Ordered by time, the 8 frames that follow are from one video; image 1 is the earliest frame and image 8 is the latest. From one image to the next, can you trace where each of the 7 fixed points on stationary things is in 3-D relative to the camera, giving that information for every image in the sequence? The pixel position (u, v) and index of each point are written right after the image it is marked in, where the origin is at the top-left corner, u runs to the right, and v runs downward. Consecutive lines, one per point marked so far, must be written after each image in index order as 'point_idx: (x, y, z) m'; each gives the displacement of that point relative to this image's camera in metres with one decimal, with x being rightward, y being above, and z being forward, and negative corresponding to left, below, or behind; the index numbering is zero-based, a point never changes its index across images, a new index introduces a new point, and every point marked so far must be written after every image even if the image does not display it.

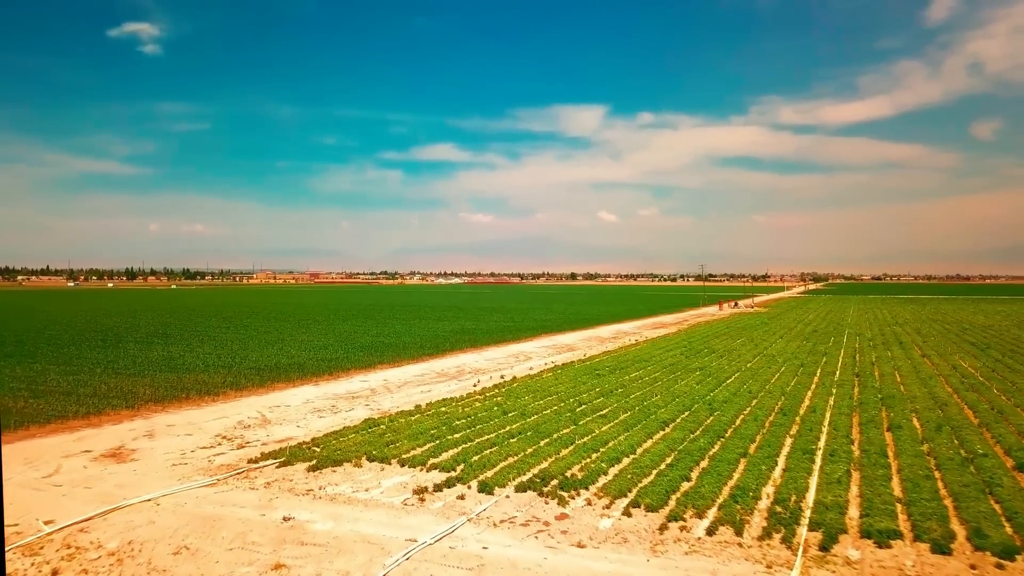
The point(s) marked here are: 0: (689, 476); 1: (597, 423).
0: (+3.2, -3.4, +13.5) m
1: (+2.1, -3.3, +18.0) m
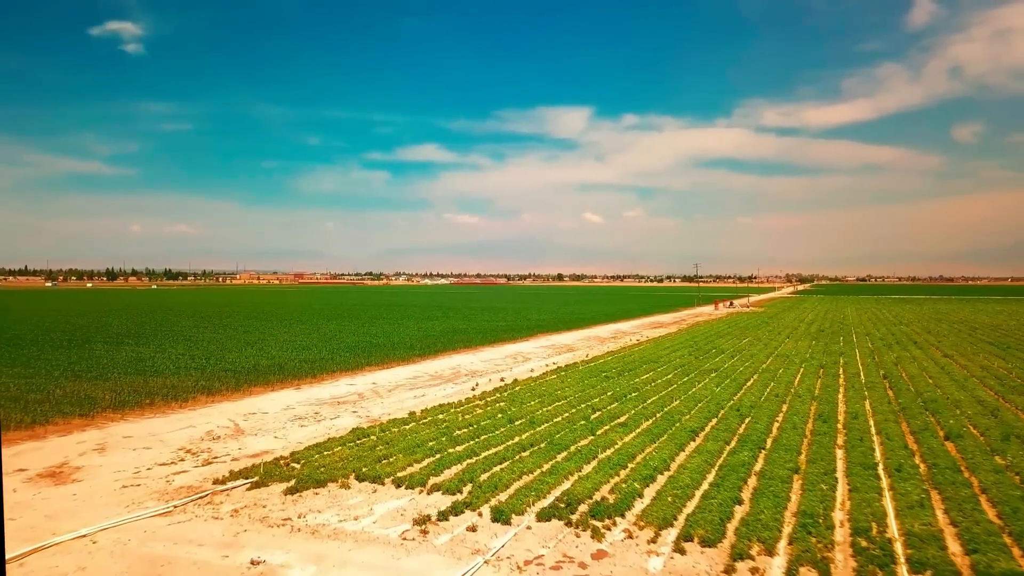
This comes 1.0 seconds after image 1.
0: (+3.4, -3.2, +11.4) m
1: (+2.2, -3.1, +15.8) m
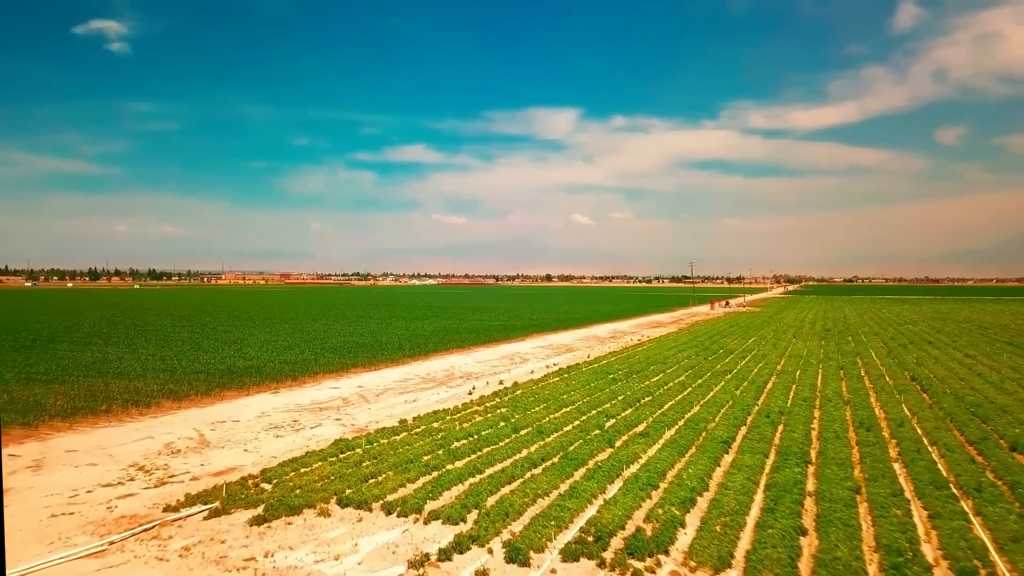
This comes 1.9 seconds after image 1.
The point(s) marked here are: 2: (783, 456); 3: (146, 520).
0: (+3.6, -3.0, +9.4) m
1: (+2.4, -2.9, +13.9) m
2: (+4.7, -2.9, +13.2) m
3: (-4.6, -2.9, +9.5) m
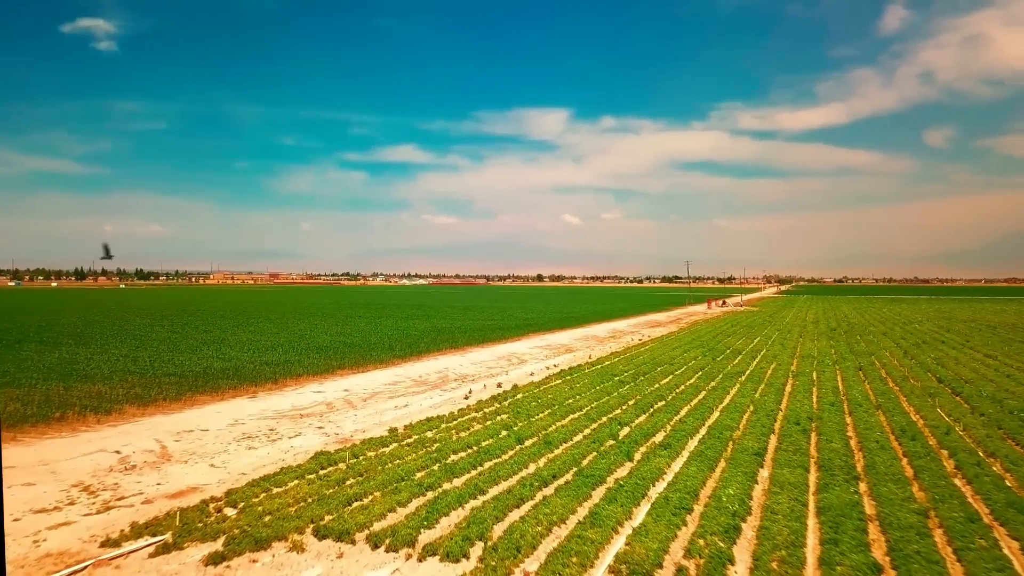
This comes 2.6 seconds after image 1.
0: (+3.8, -2.9, +7.8) m
1: (+2.4, -2.8, +12.2) m
2: (+4.8, -2.8, +11.6) m
3: (-4.5, -2.8, +7.8) m
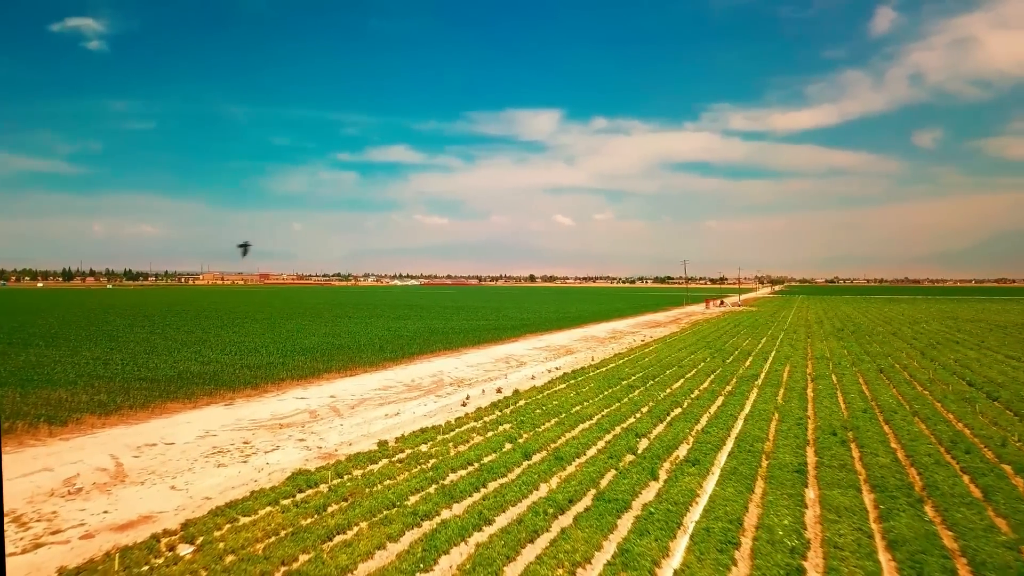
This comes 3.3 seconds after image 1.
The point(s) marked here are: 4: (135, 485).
0: (+3.9, -2.8, +6.2) m
1: (+2.5, -2.7, +10.7) m
2: (+5.0, -2.7, +10.0) m
3: (-4.3, -2.7, +6.2) m
4: (-5.2, -2.7, +10.3) m
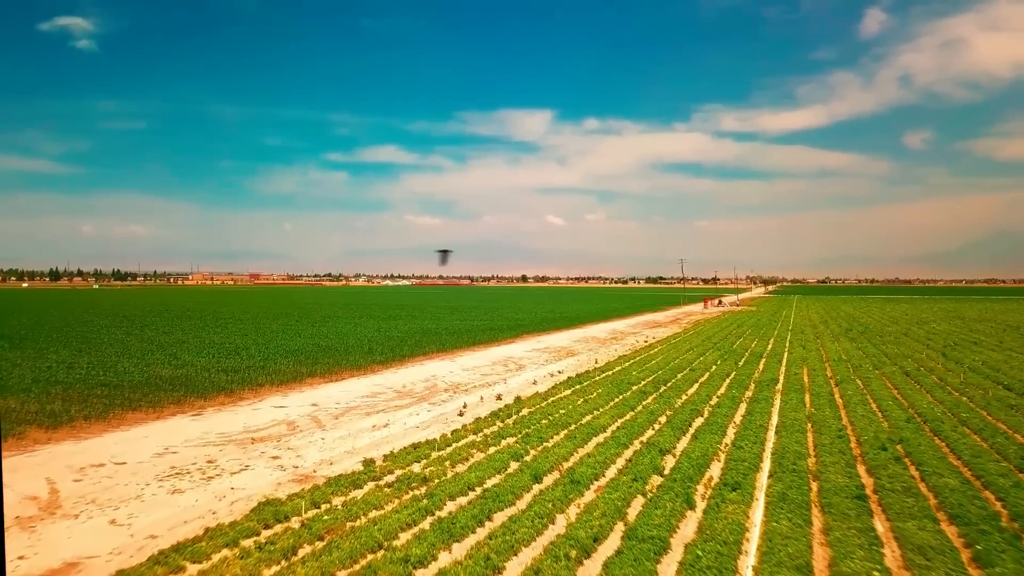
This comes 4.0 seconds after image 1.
0: (+4.1, -2.7, +4.6) m
1: (+2.7, -2.6, +9.0) m
2: (+5.1, -2.6, +8.4) m
3: (-4.2, -2.6, +4.4) m
4: (-5.1, -2.6, +8.6) m
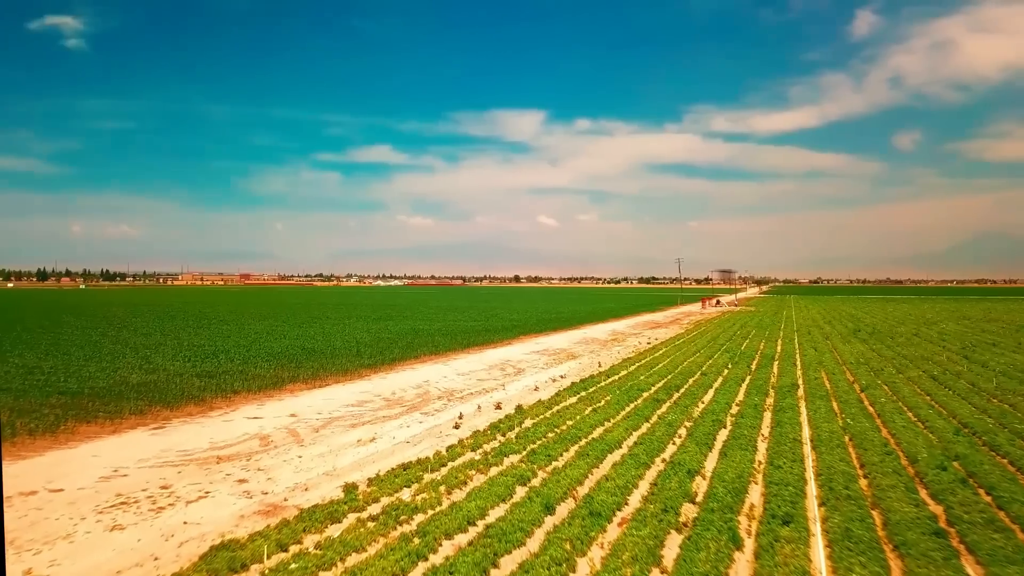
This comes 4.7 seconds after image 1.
0: (+4.2, -2.6, +3.0) m
1: (+2.8, -2.5, +7.4) m
2: (+5.2, -2.6, +6.9) m
3: (-4.0, -2.6, +2.8) m
4: (-5.0, -2.6, +6.9) m
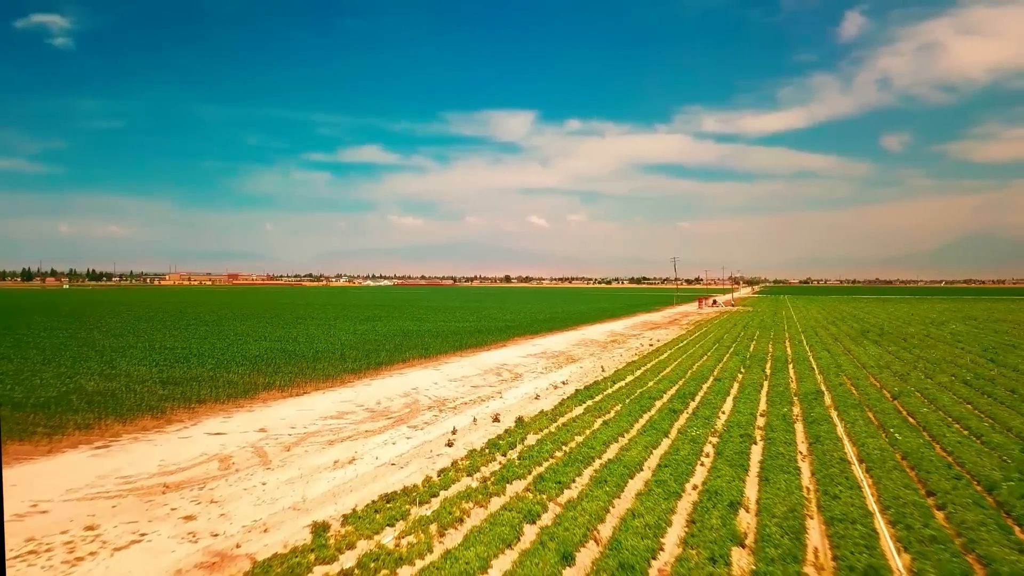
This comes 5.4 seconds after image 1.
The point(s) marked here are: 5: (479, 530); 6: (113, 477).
0: (+4.4, -2.6, +1.3) m
1: (+2.9, -2.5, +5.7) m
2: (+5.3, -2.5, +5.2) m
3: (-3.9, -2.5, +1.0) m
4: (-4.9, -2.5, +5.1) m
5: (-0.4, -2.4, +7.6) m
6: (-5.1, -2.4, +9.6) m
